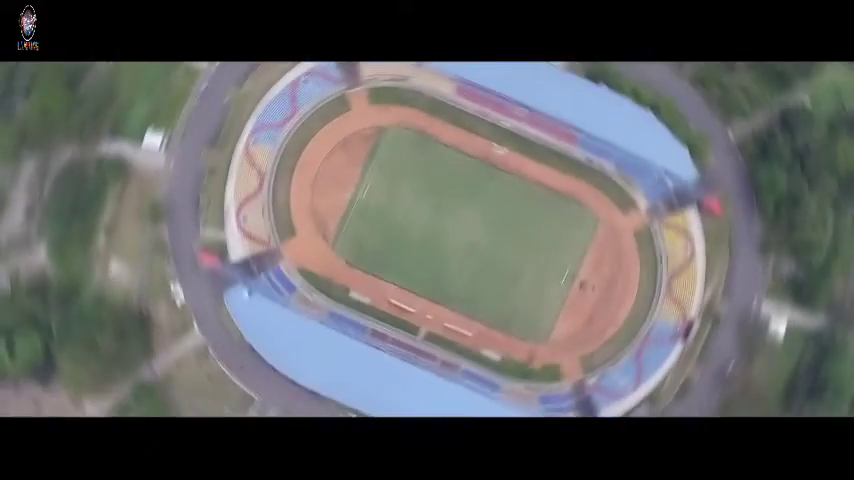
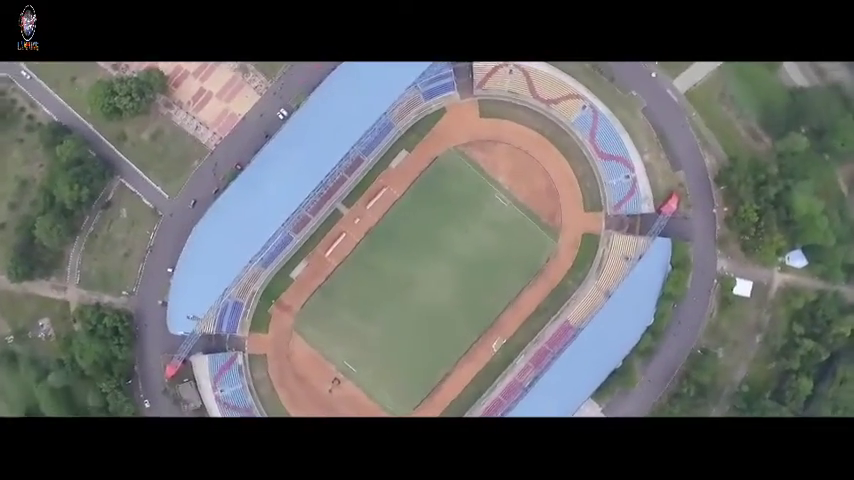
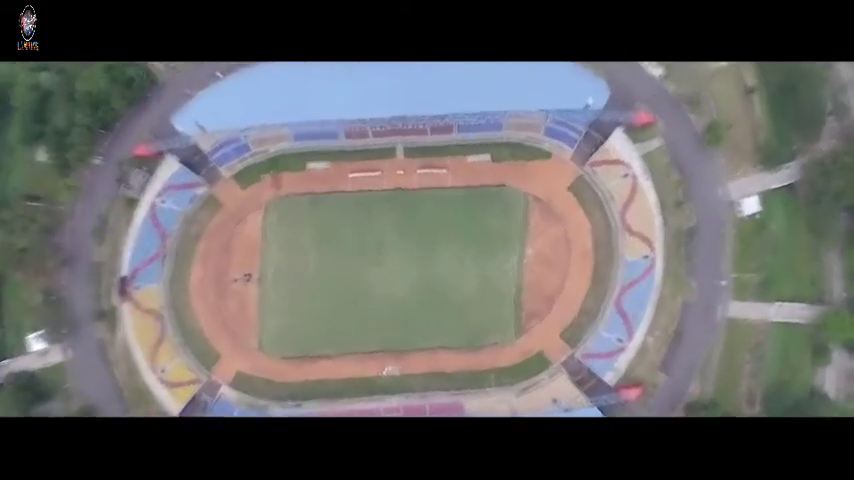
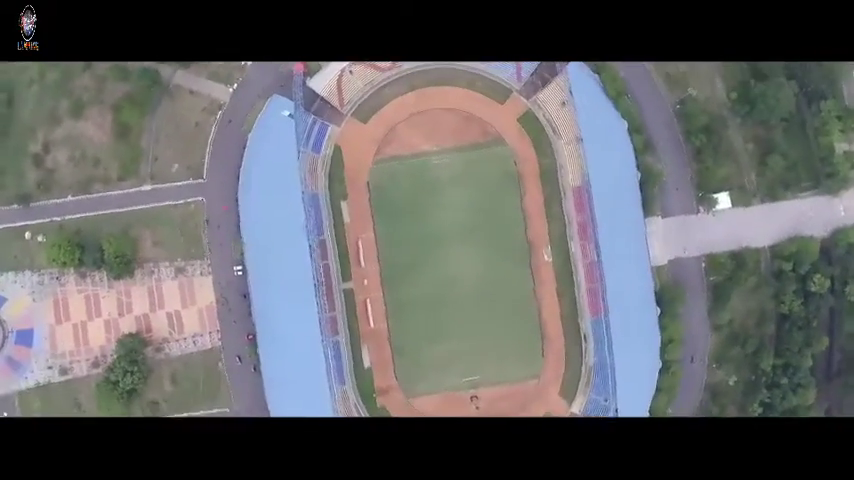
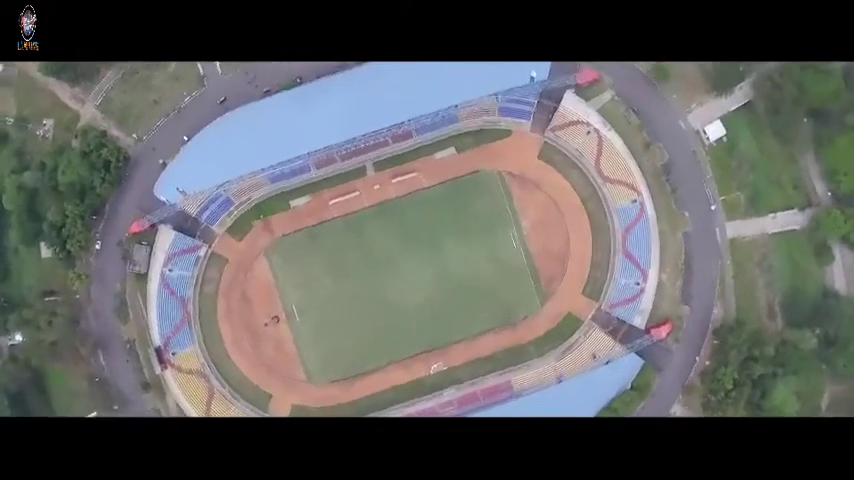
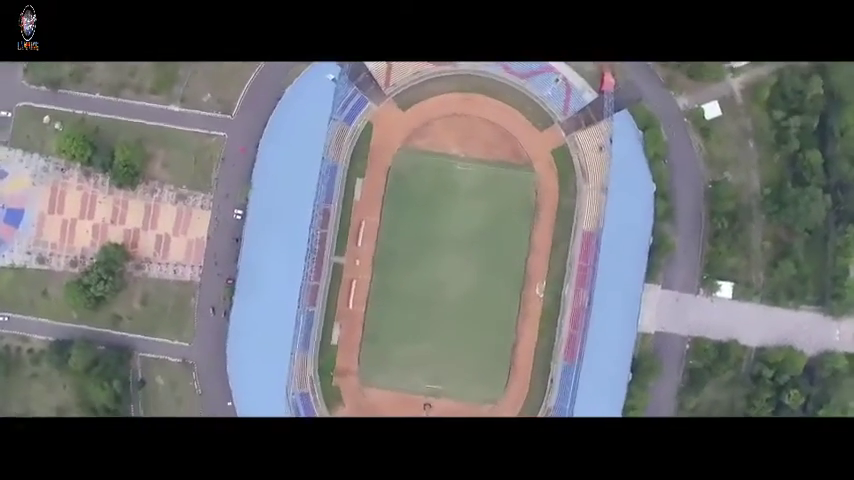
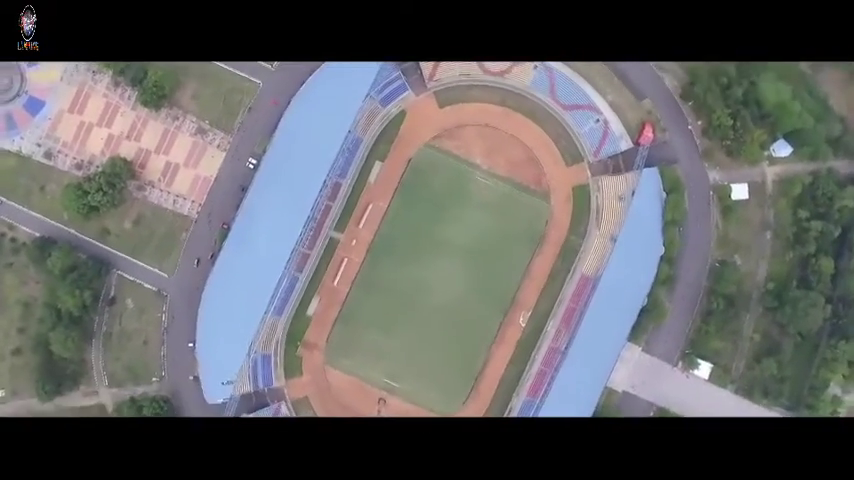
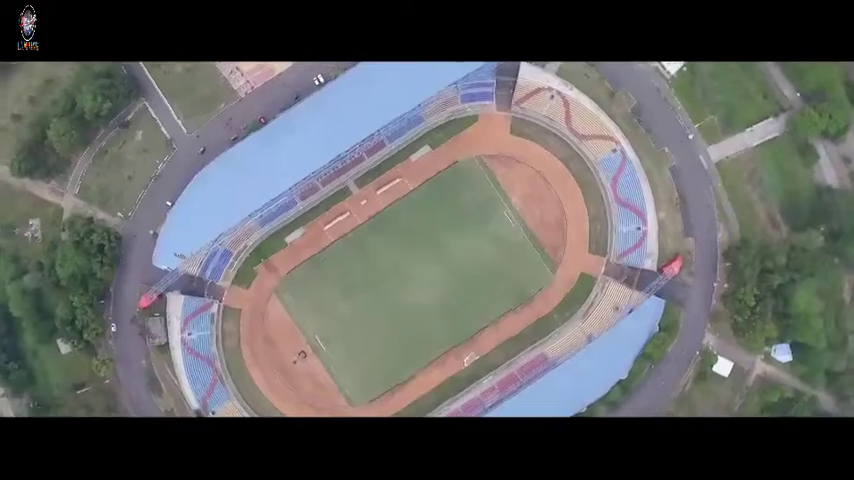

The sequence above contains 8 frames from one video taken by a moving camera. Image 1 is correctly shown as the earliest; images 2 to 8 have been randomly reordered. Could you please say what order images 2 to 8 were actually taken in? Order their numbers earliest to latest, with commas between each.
4, 6, 7, 2, 8, 5, 3
